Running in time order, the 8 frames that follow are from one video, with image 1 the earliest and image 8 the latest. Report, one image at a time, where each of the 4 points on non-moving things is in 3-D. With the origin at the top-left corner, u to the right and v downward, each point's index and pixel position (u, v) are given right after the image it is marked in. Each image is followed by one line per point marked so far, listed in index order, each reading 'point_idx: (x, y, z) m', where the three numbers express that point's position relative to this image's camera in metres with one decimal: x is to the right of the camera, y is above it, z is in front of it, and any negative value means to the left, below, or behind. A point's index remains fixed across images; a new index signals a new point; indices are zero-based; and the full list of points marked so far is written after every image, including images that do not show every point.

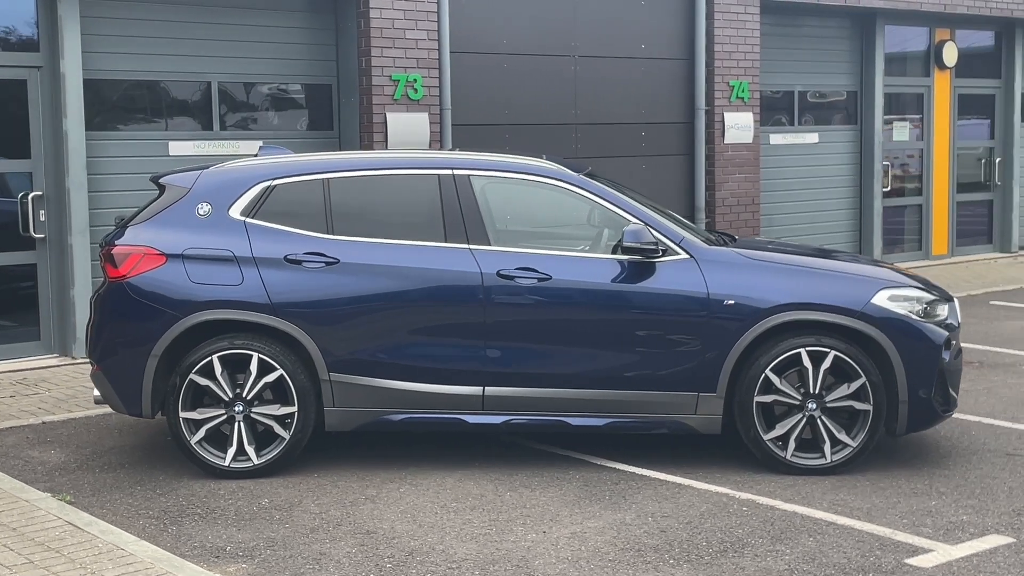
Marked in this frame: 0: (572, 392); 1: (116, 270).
0: (+0.3, -0.6, +6.1) m
1: (-2.1, +0.1, +6.1) m
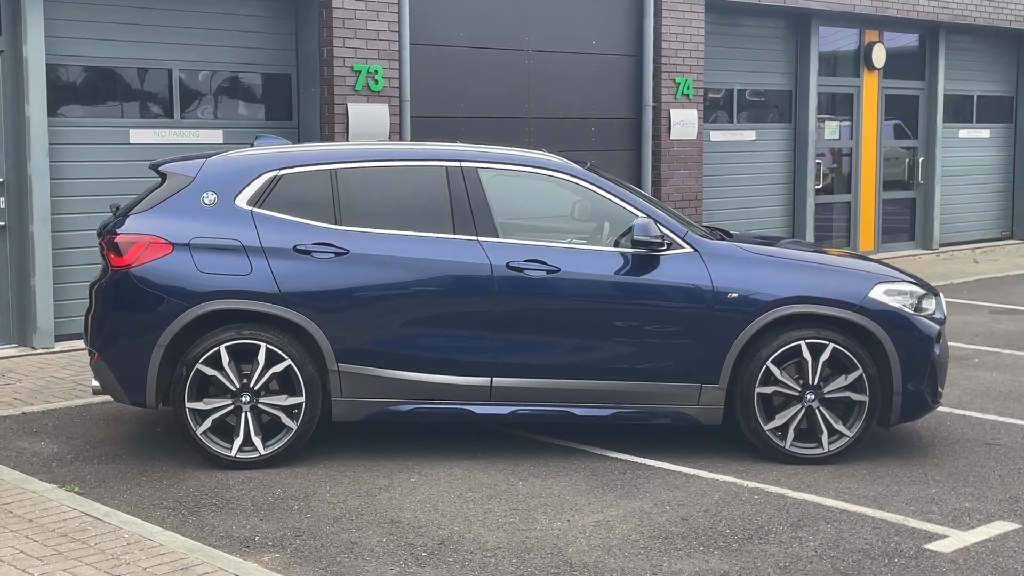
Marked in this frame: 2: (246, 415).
0: (+0.4, -0.5, +6.2) m
1: (-2.0, +0.2, +6.0) m
2: (-1.4, -0.7, +6.0) m
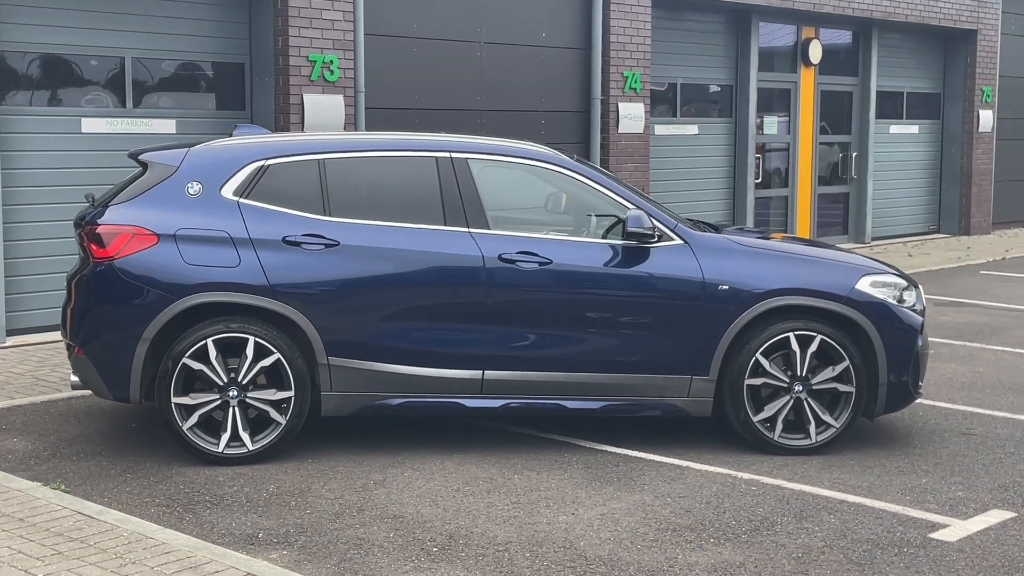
0: (+0.3, -0.5, +6.2) m
1: (-2.1, +0.2, +5.8) m
2: (-1.4, -0.6, +5.9) m
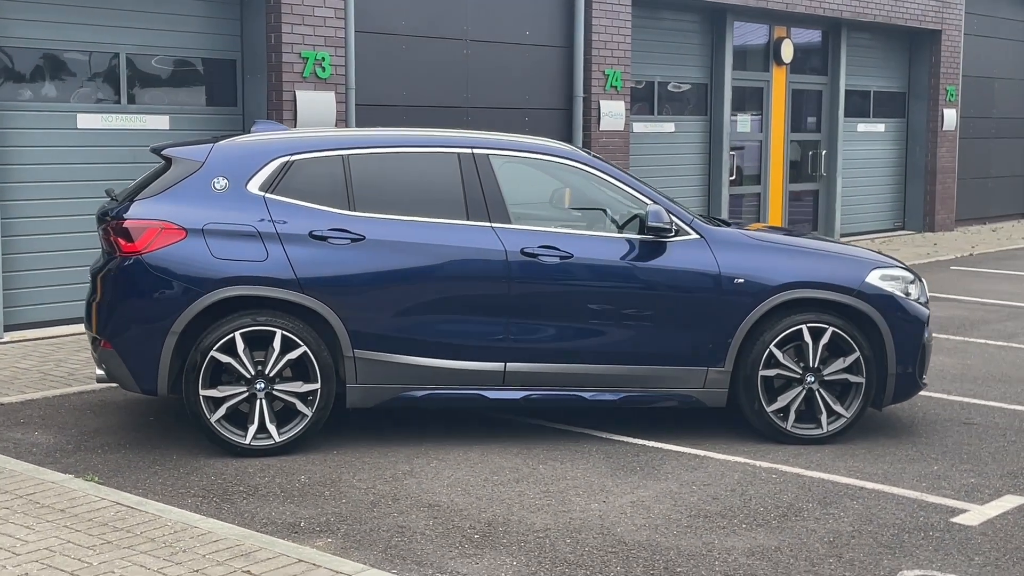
0: (+0.4, -0.4, +6.3) m
1: (-1.9, +0.2, +5.9) m
2: (-1.3, -0.6, +5.9) m
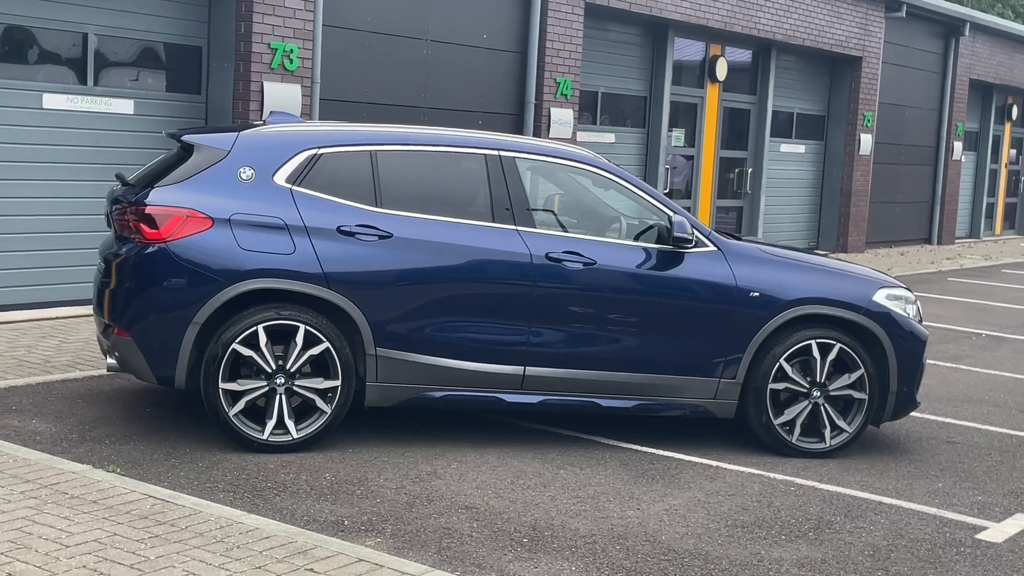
0: (+0.5, -0.5, +6.3) m
1: (-1.8, +0.3, +5.7) m
2: (-1.2, -0.6, +5.9) m
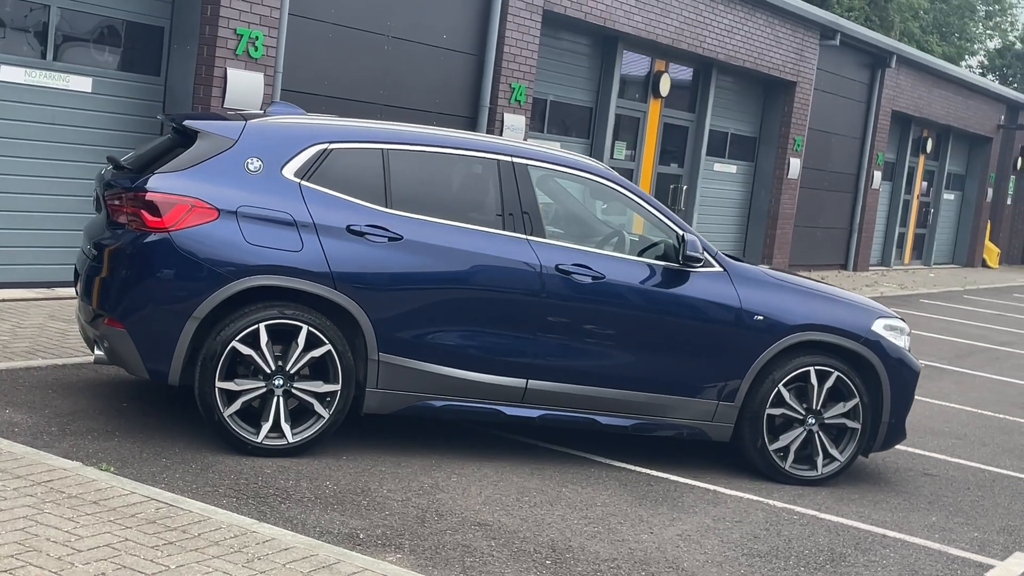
0: (+0.5, -0.6, +6.2) m
1: (-1.7, +0.3, +5.5) m
2: (-1.1, -0.5, +5.6) m
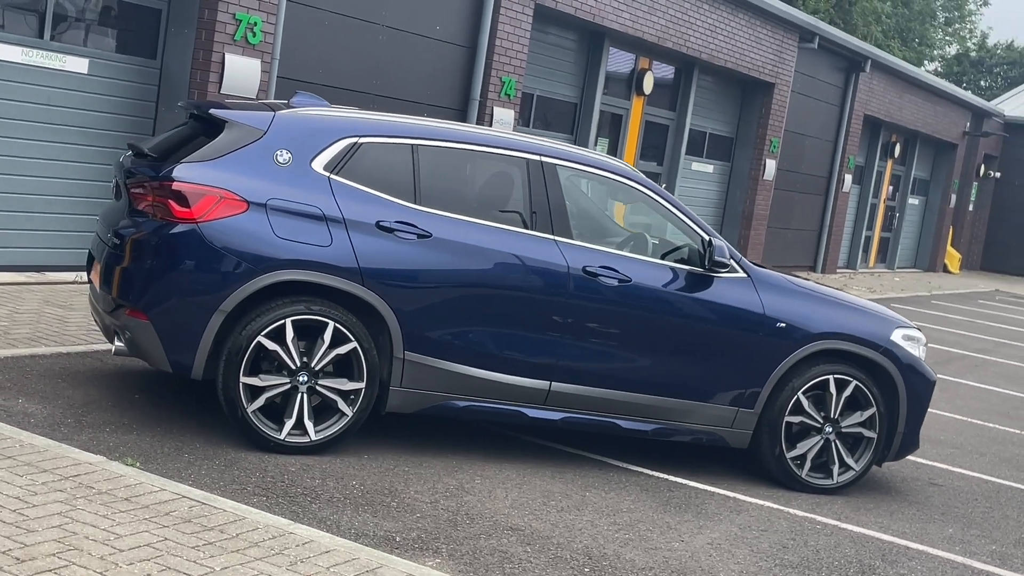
0: (+0.6, -0.6, +6.2) m
1: (-1.5, +0.4, +5.4) m
2: (-1.0, -0.5, +5.5) m
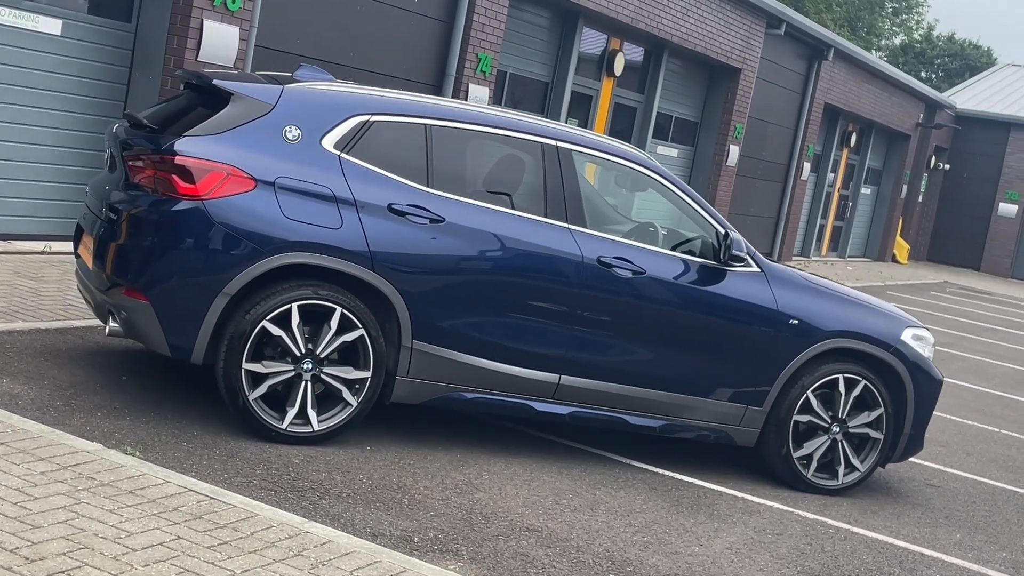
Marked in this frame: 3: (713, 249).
0: (+0.7, -0.5, +6.0) m
1: (-1.4, +0.5, +5.1) m
2: (-1.0, -0.4, +5.3) m
3: (+1.1, +0.2, +6.2) m
